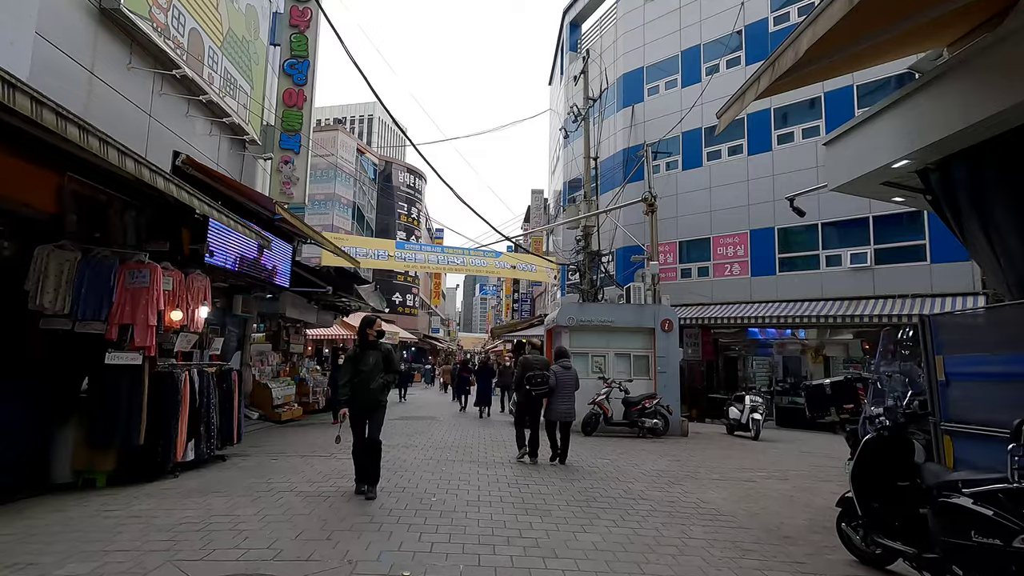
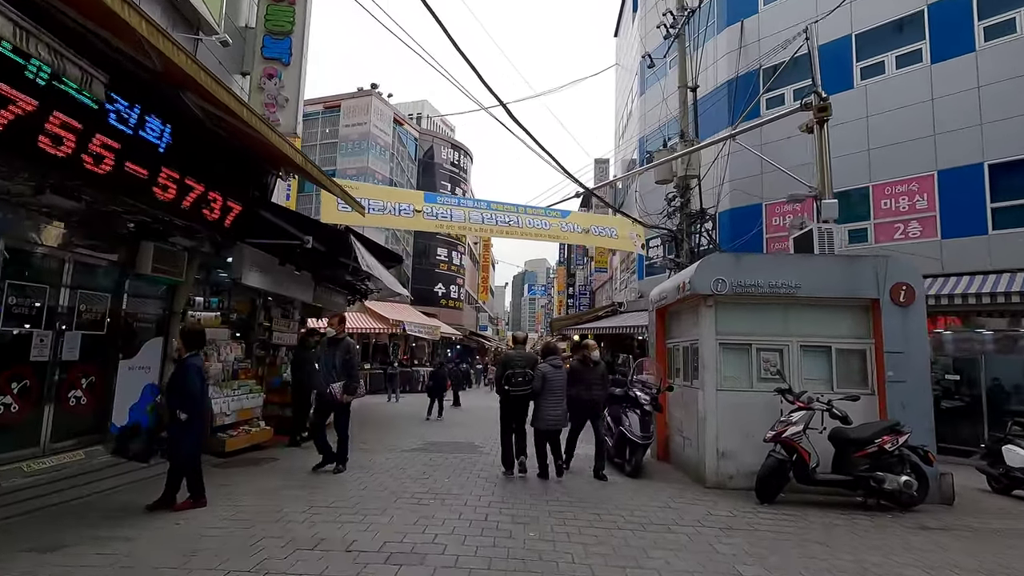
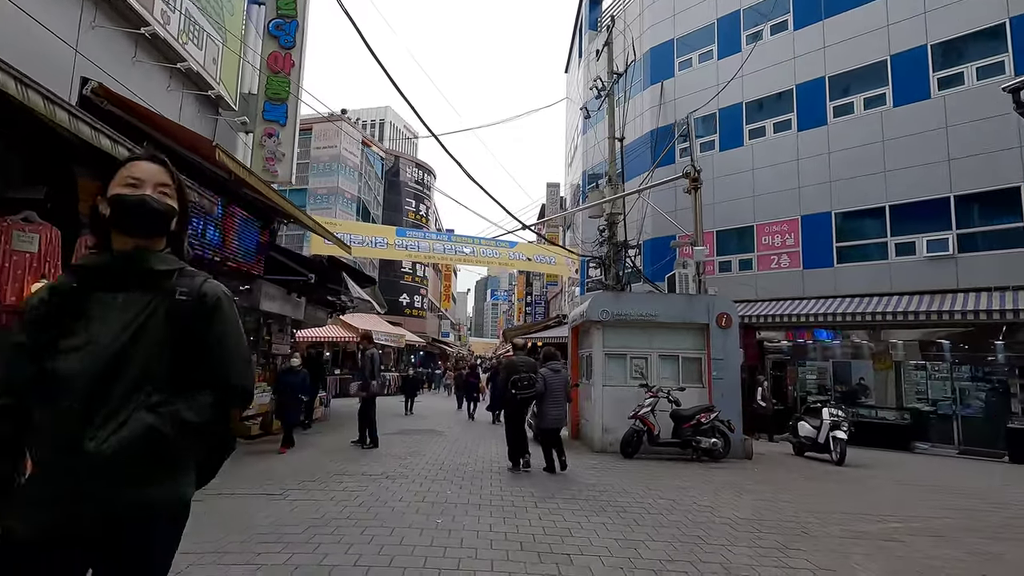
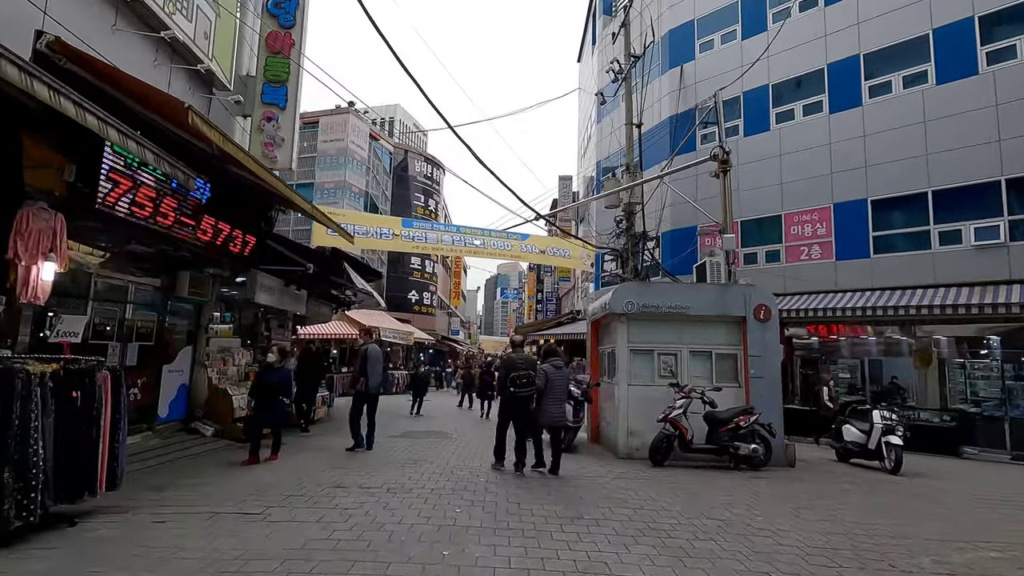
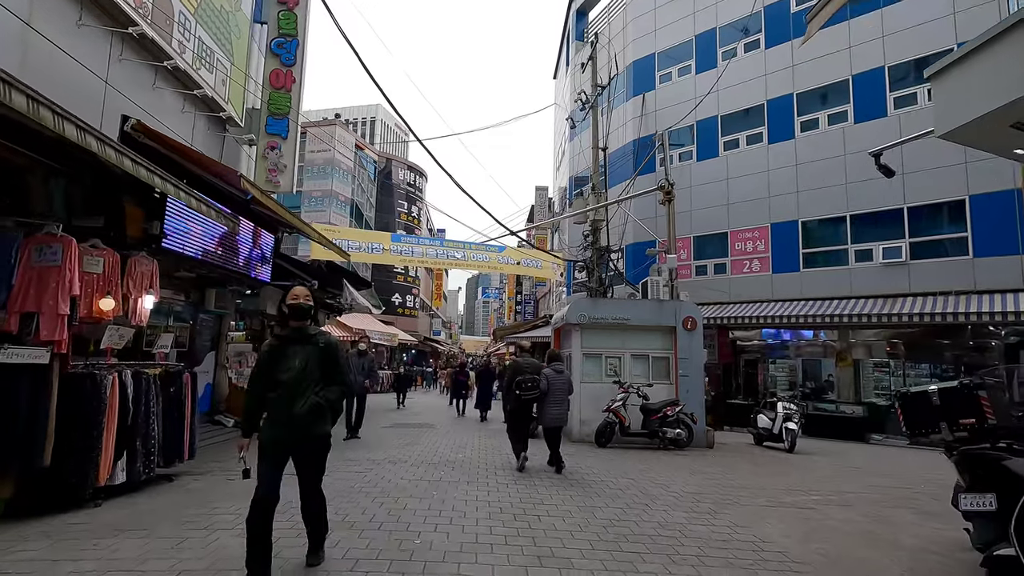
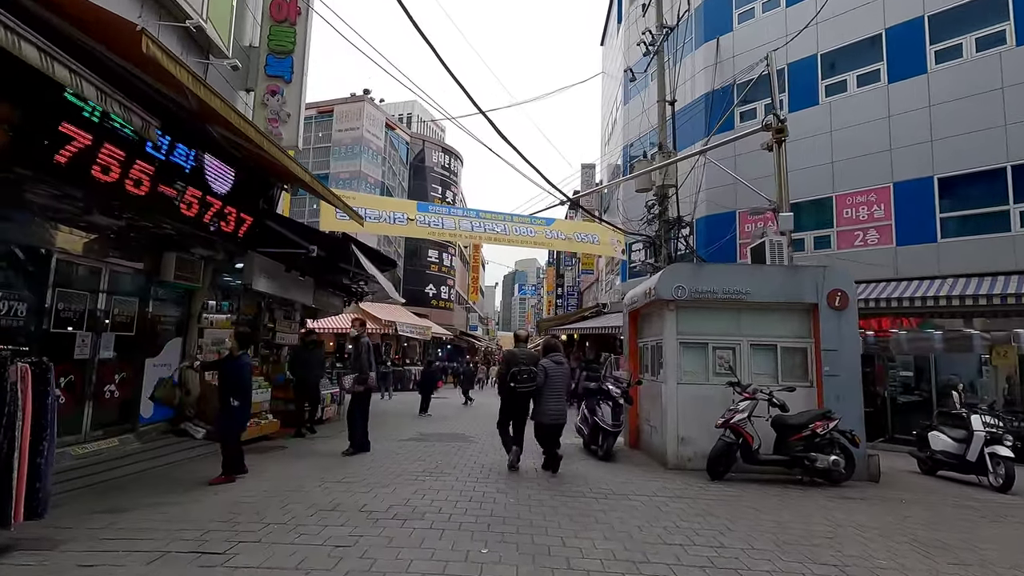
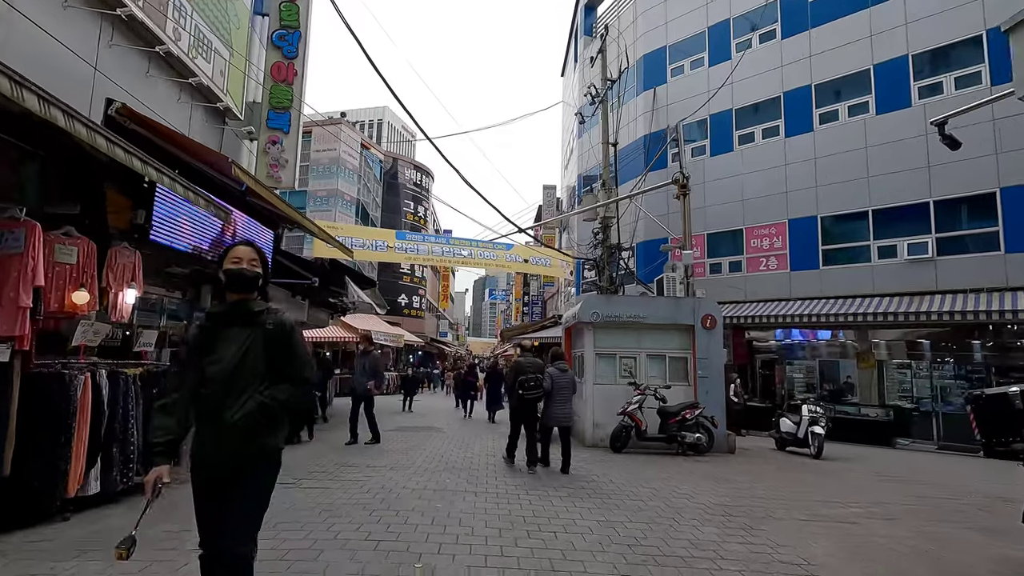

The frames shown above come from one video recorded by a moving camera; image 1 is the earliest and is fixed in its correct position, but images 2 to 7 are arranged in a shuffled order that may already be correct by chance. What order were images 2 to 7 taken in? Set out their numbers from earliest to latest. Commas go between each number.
5, 7, 3, 4, 6, 2
